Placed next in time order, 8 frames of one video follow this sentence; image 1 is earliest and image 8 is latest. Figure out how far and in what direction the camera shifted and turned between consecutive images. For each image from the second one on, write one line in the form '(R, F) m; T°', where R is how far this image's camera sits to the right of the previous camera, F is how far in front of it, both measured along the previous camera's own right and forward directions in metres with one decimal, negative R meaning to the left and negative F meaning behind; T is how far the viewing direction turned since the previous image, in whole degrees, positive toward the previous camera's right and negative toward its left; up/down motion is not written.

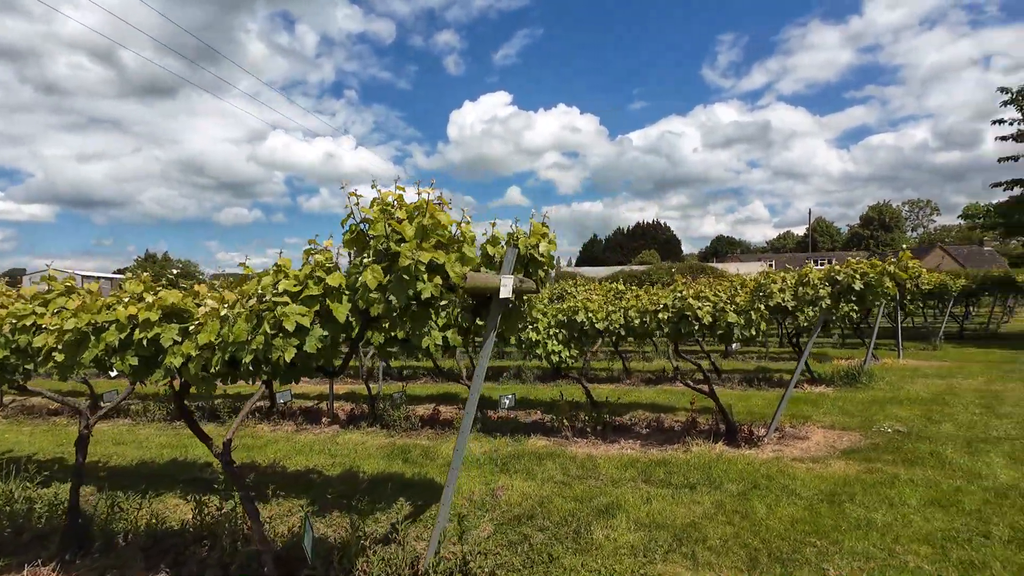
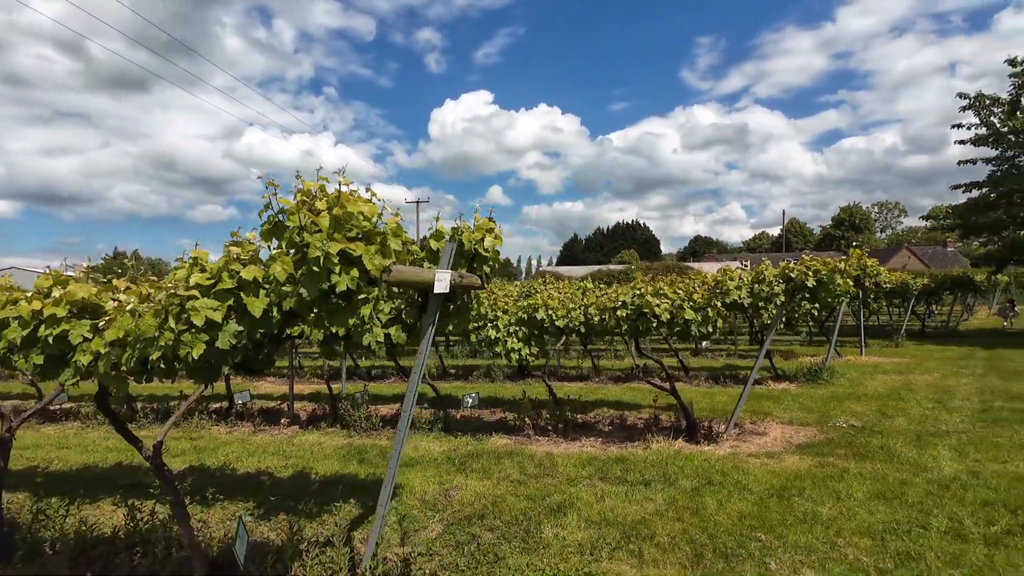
(+0.3, +0.1) m; +2°
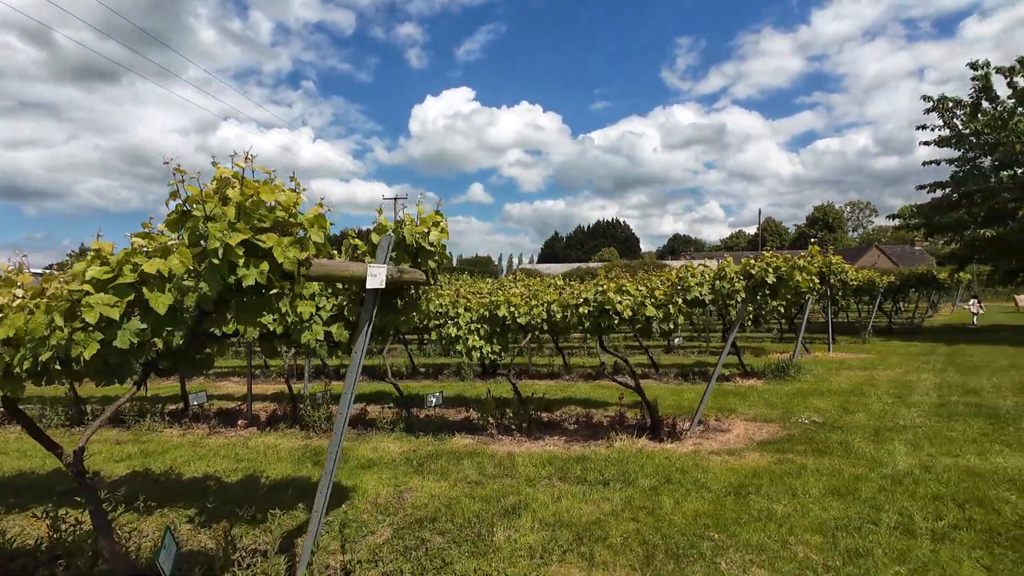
(+0.3, +0.1) m; +2°
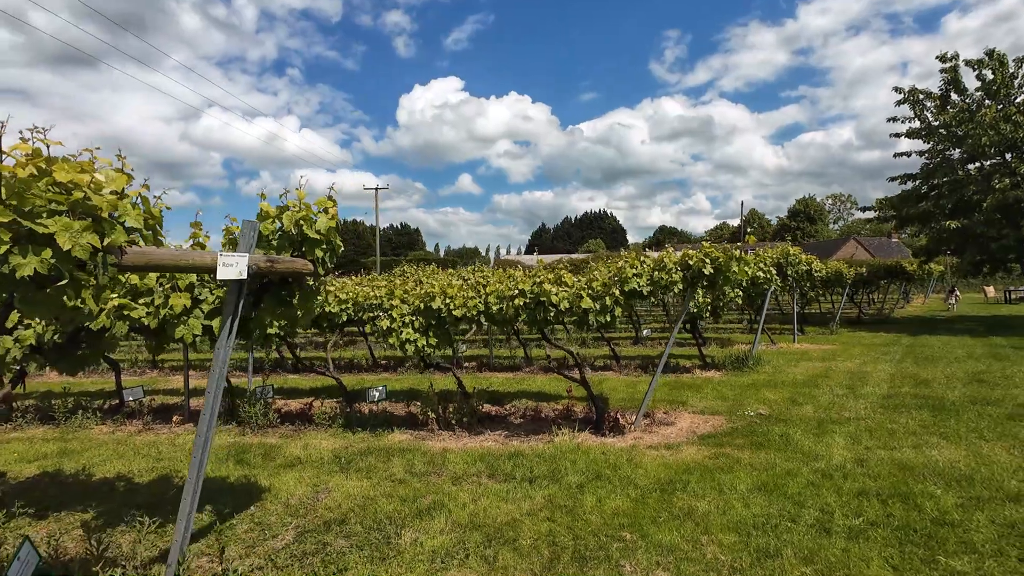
(+0.8, +0.2) m; +1°
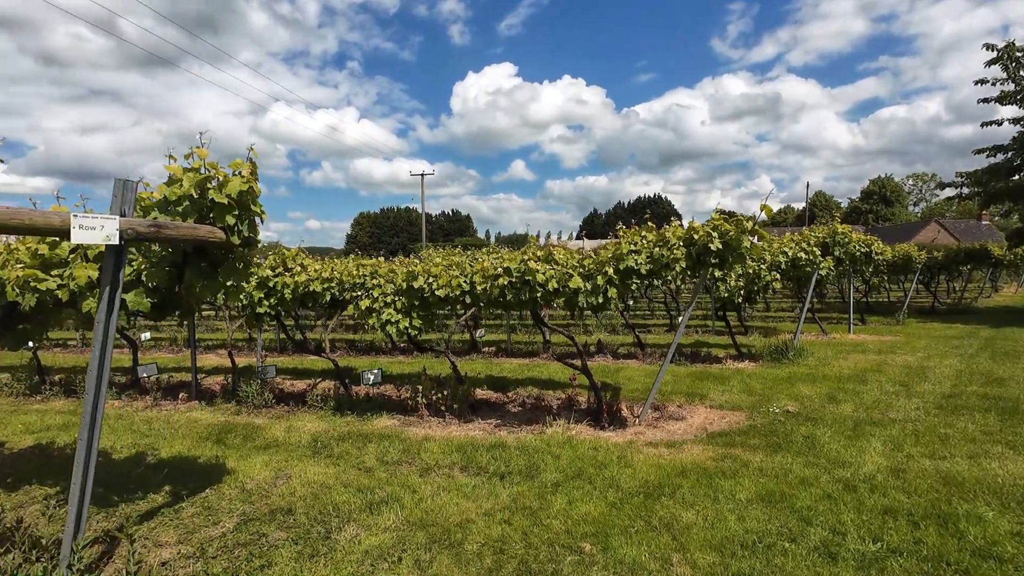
(+0.9, +0.6) m; -6°
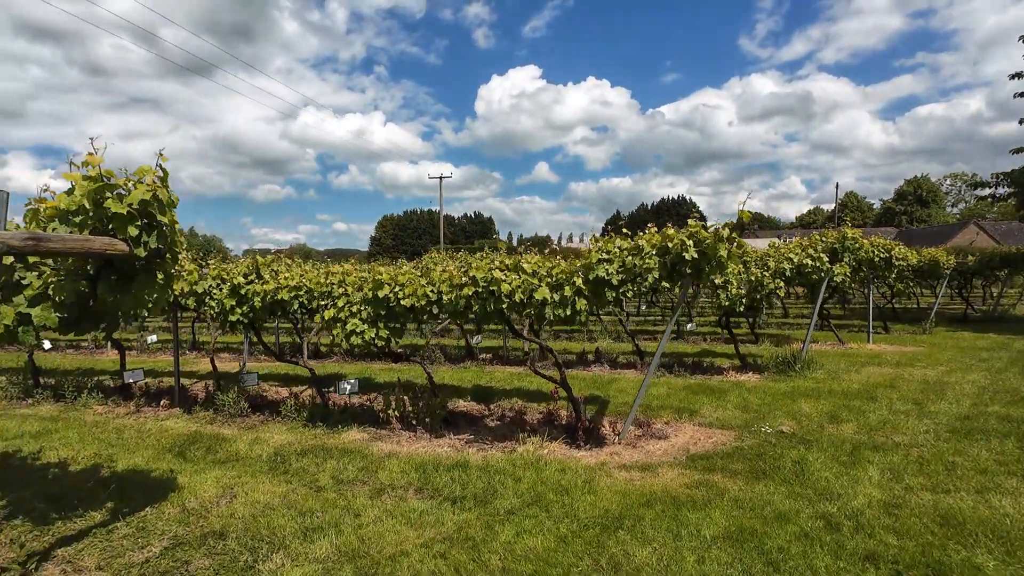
(+0.7, +0.3) m; -3°
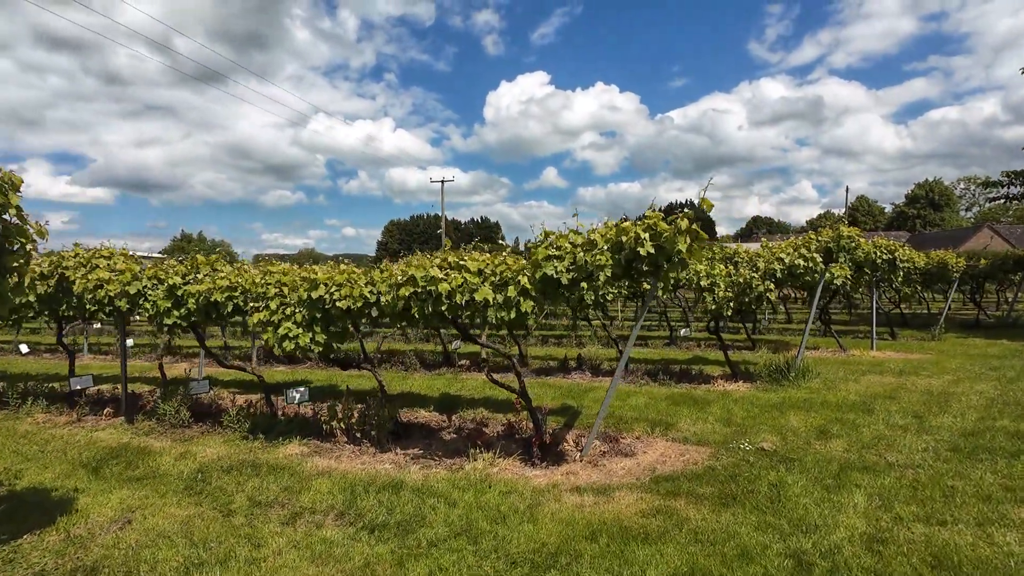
(+0.7, +0.6) m; -1°
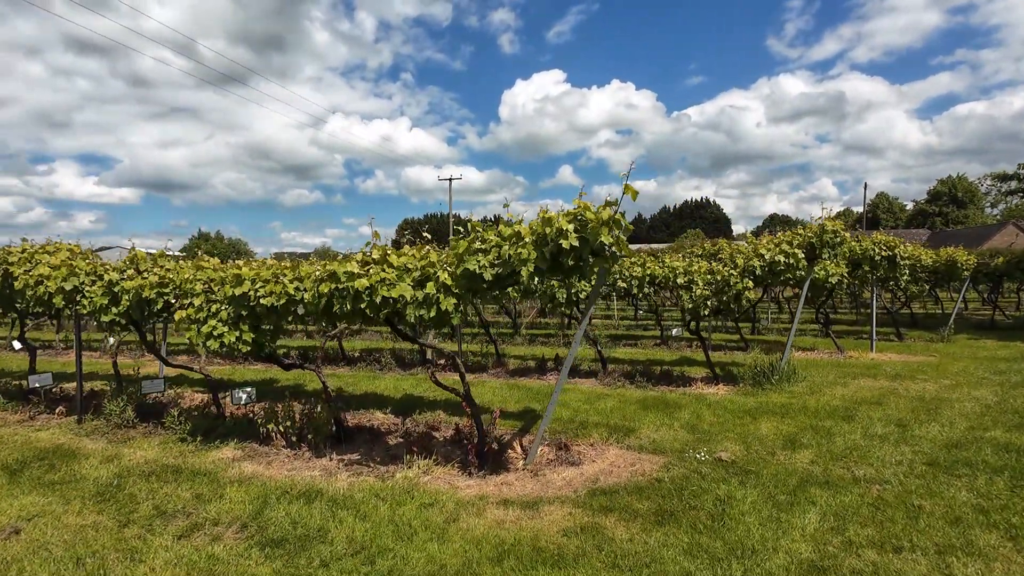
(+0.9, +0.4) m; -2°
